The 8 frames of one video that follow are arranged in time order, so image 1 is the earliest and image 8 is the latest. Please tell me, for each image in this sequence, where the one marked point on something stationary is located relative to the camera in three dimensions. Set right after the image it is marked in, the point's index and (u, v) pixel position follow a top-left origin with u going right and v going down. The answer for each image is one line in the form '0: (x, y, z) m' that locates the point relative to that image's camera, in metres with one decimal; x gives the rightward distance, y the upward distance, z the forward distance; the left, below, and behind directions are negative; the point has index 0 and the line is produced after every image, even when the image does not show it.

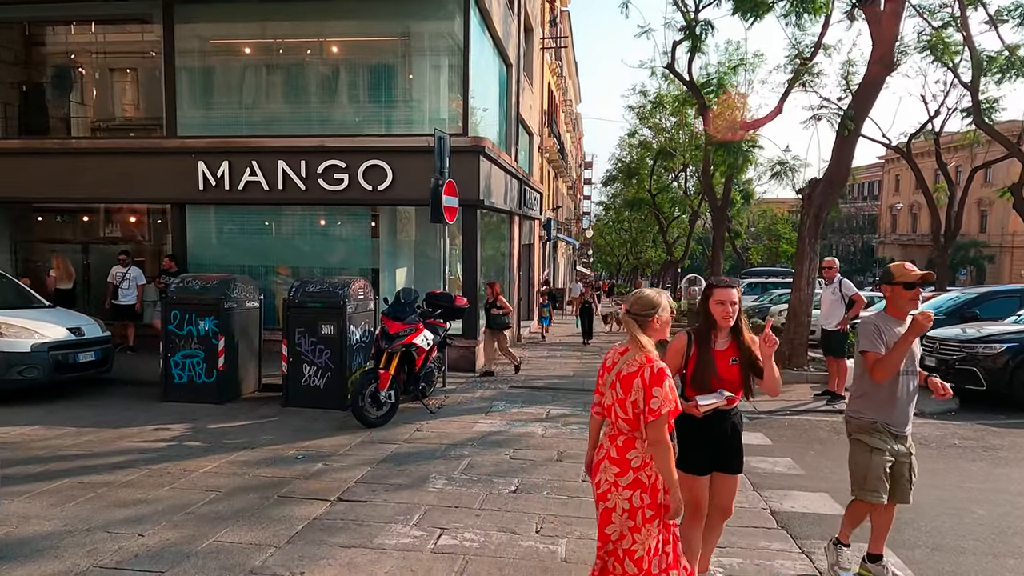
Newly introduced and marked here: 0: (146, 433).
0: (-3.6, -1.4, +6.5) m
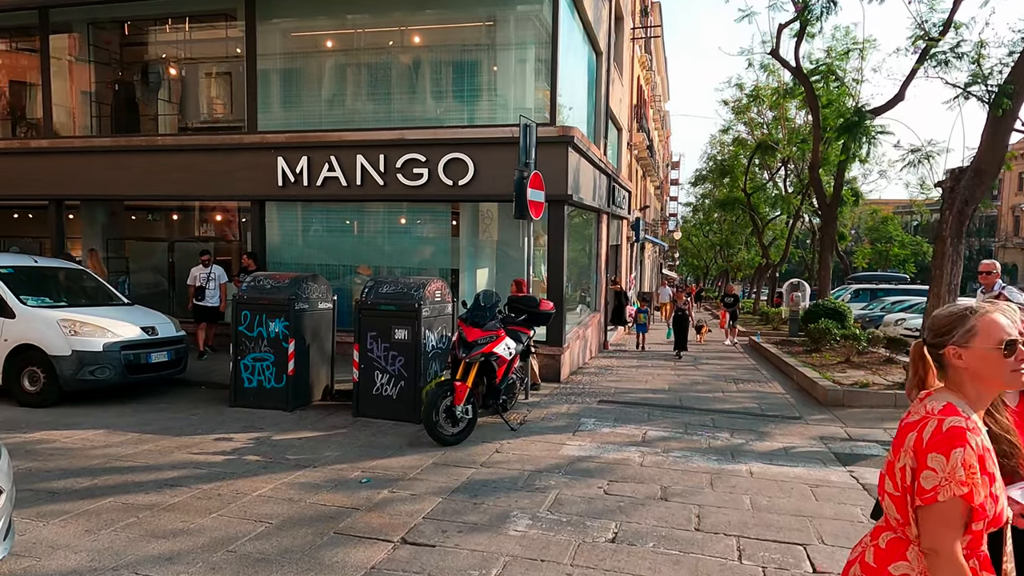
0: (-2.8, -1.4, +6.1) m
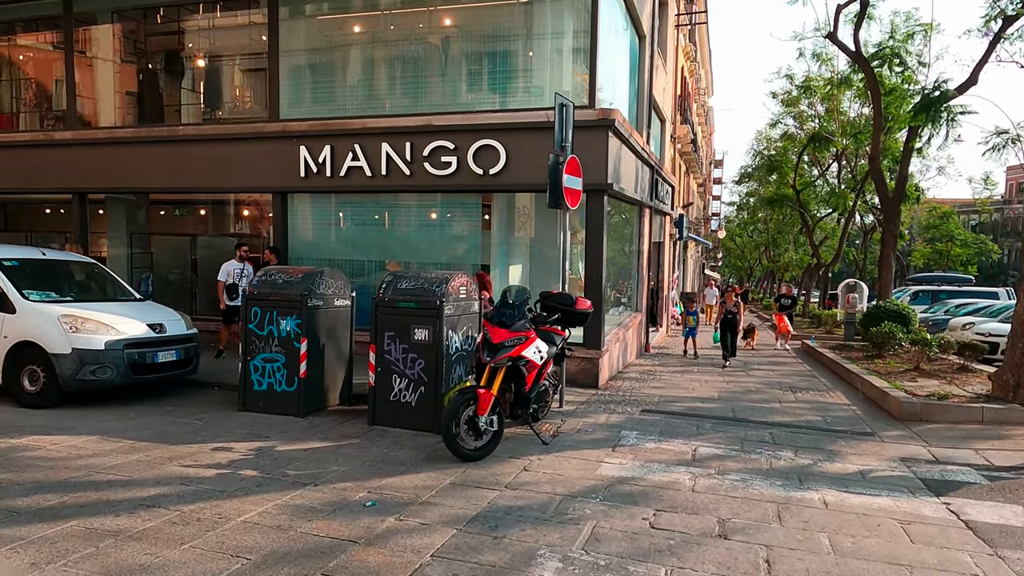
0: (-2.5, -1.4, +5.5) m
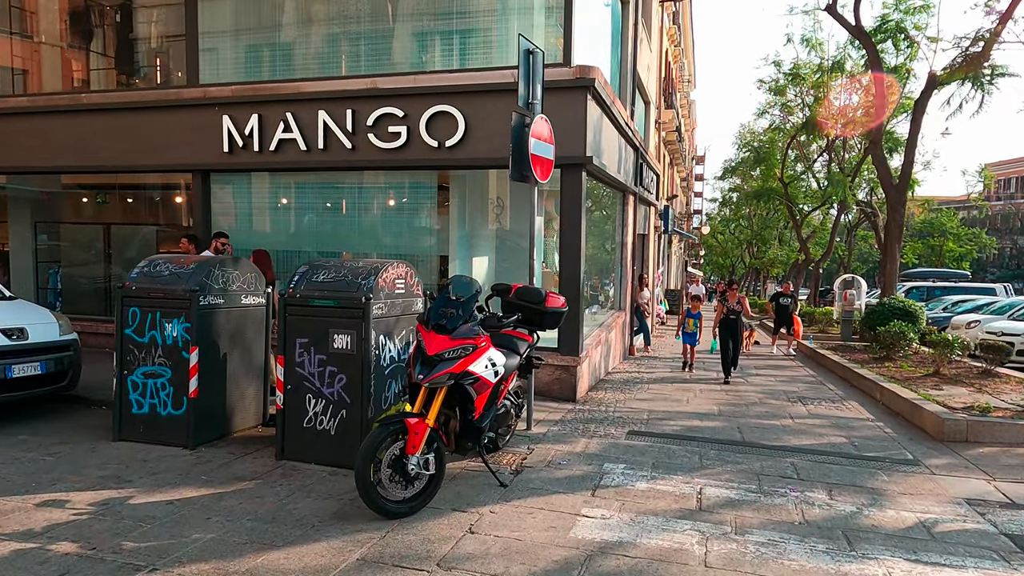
0: (-2.9, -1.3, +3.9) m
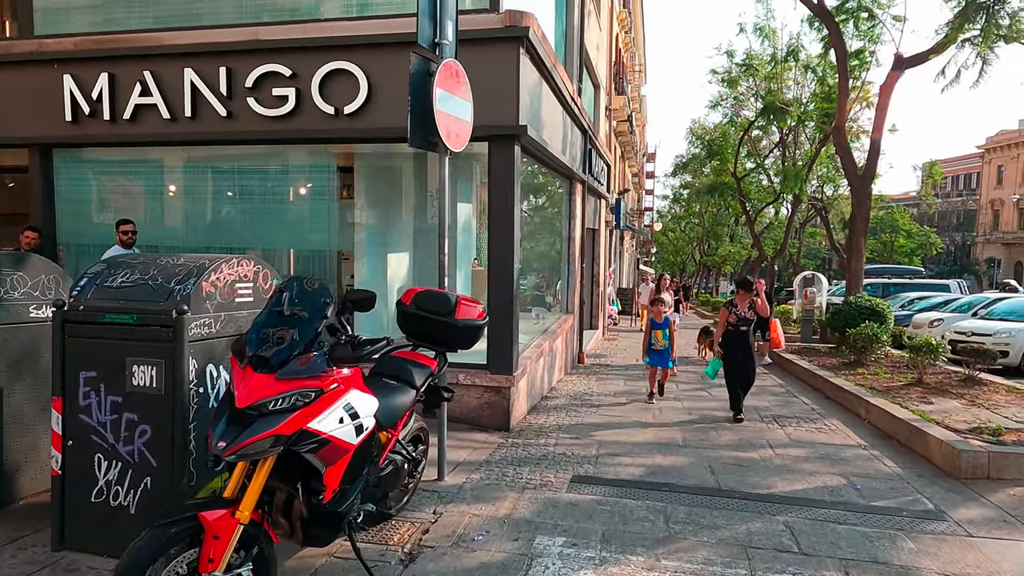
0: (-3.4, -1.4, +2.2) m
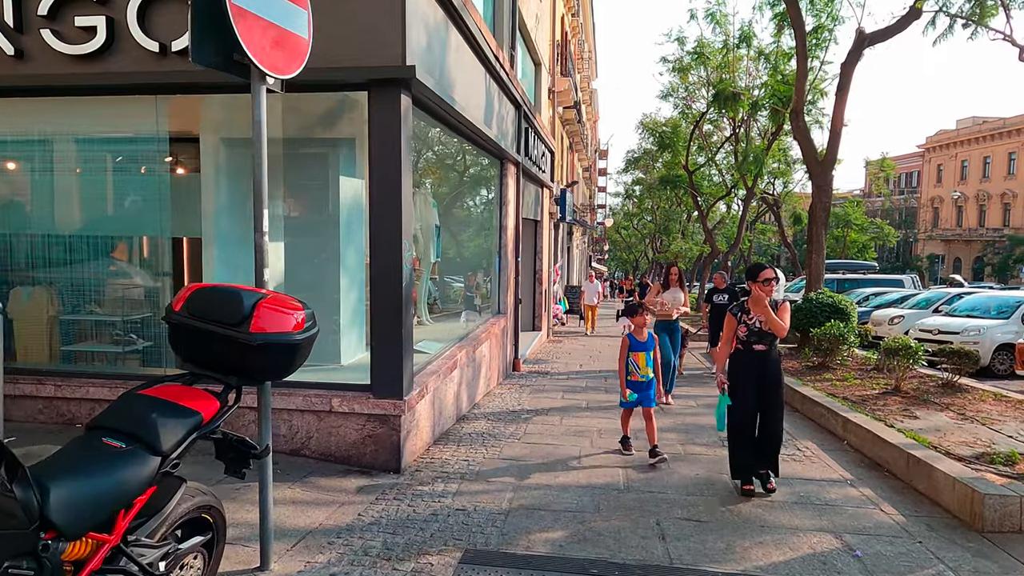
0: (-3.9, -1.4, +0.5) m
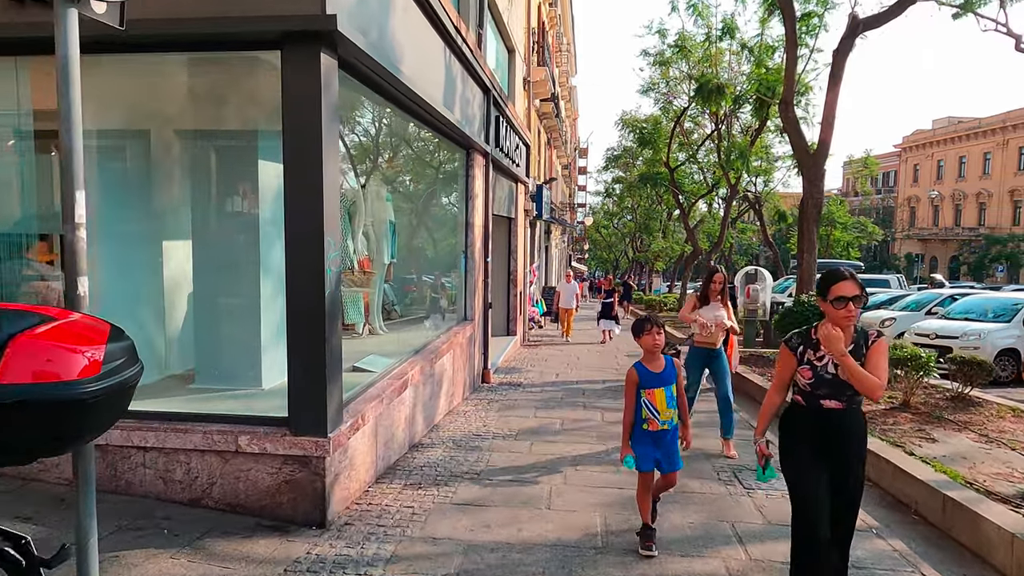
0: (-4.0, -1.4, -0.5) m
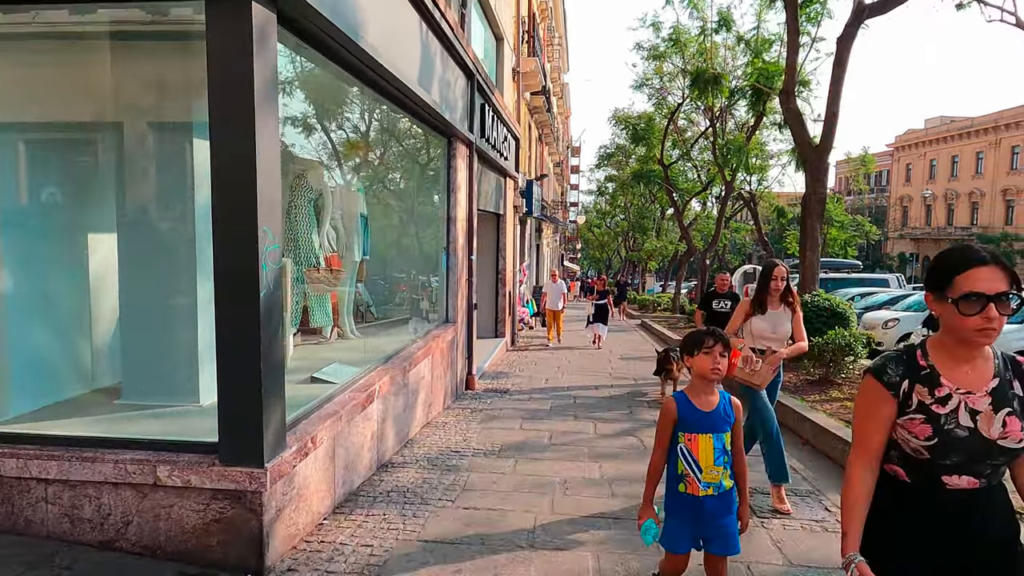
0: (-4.1, -1.4, -1.2) m
